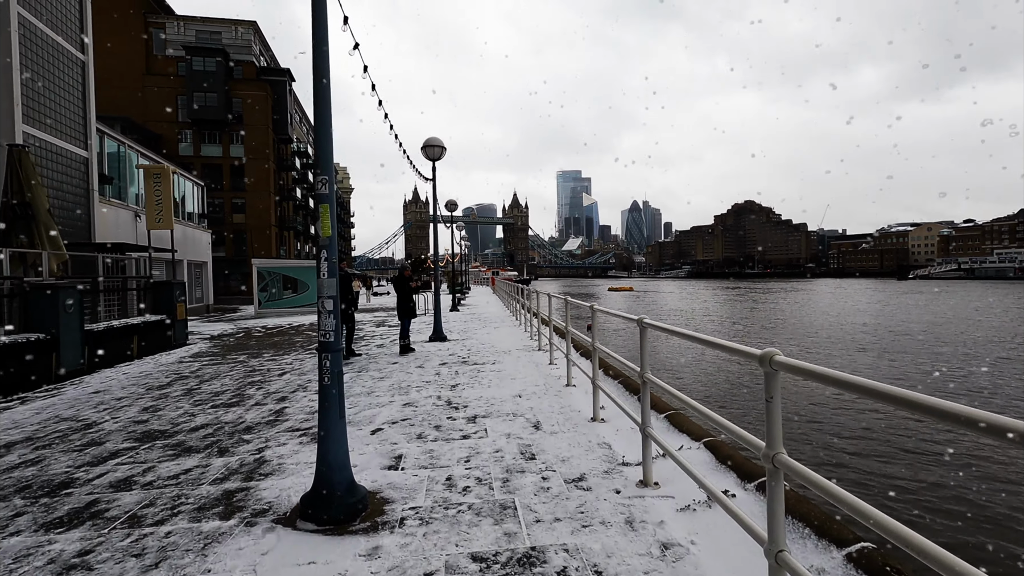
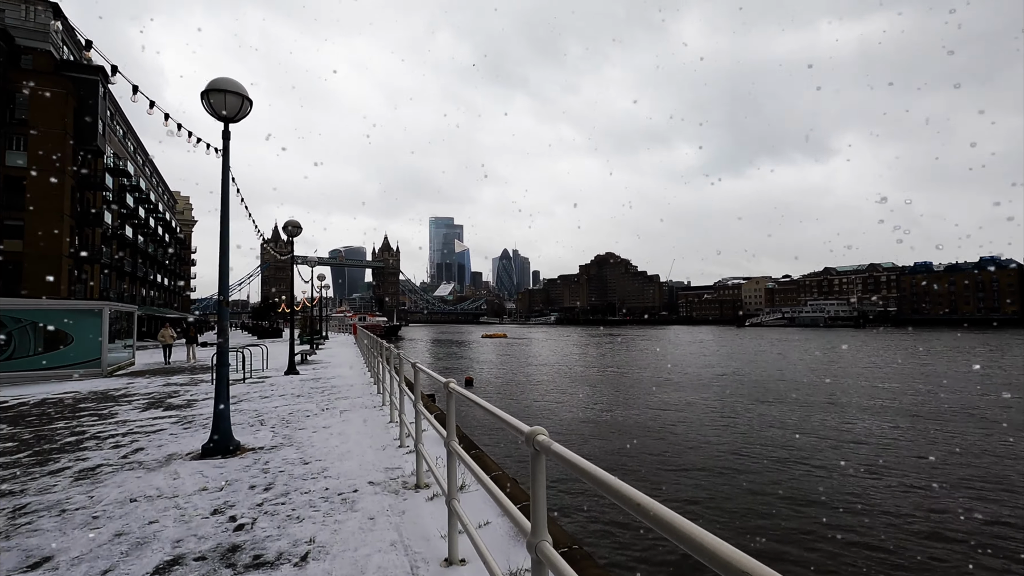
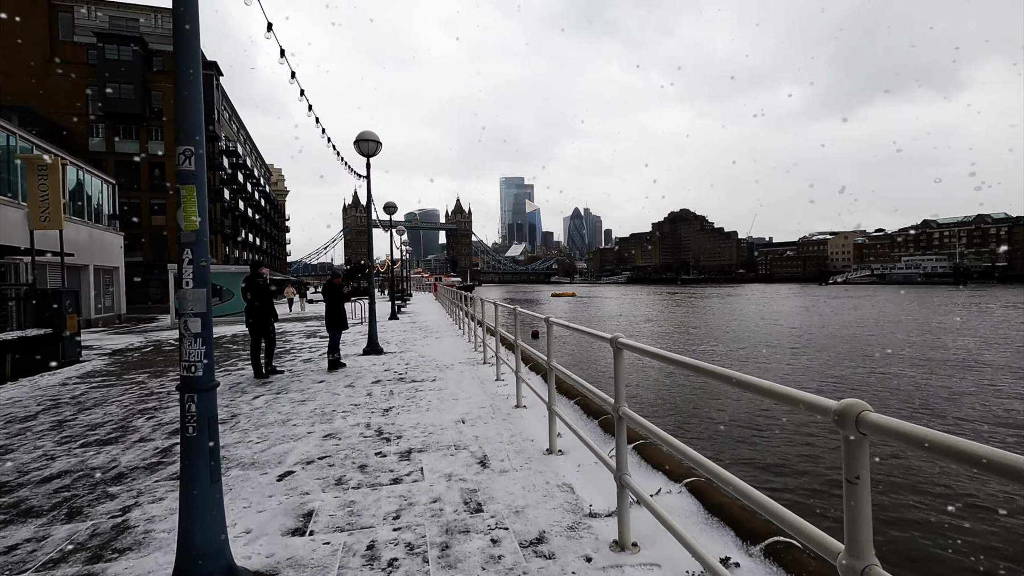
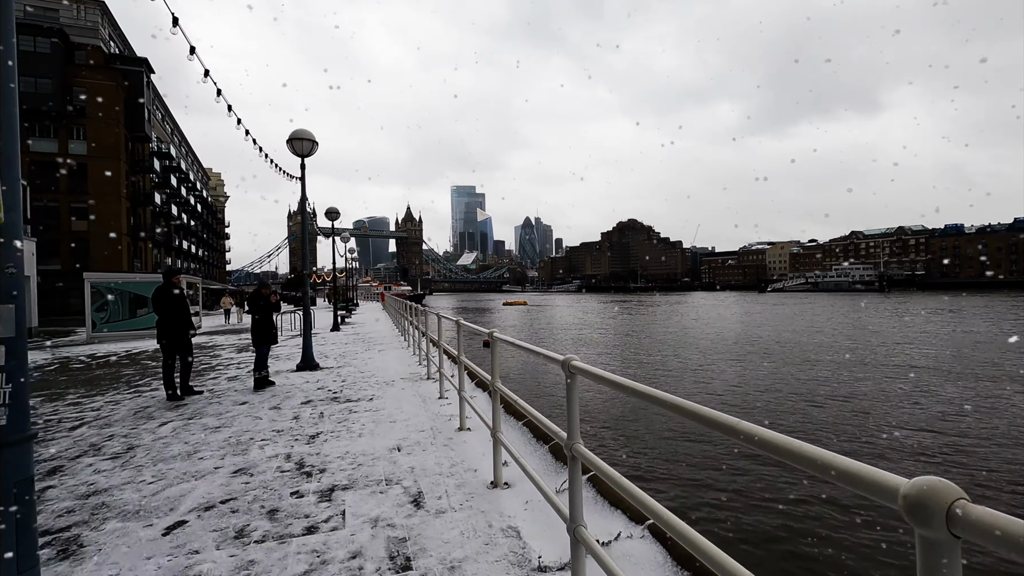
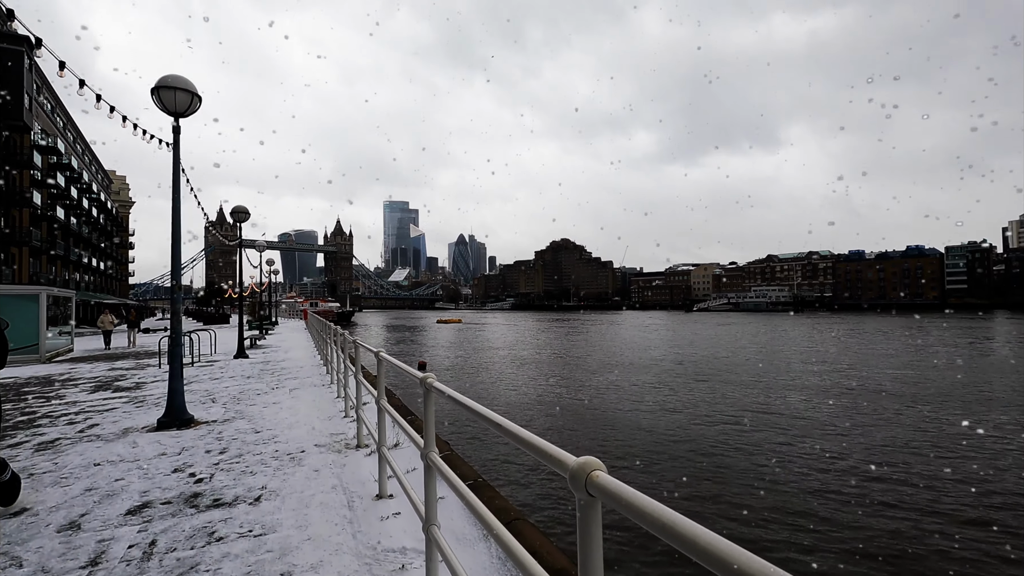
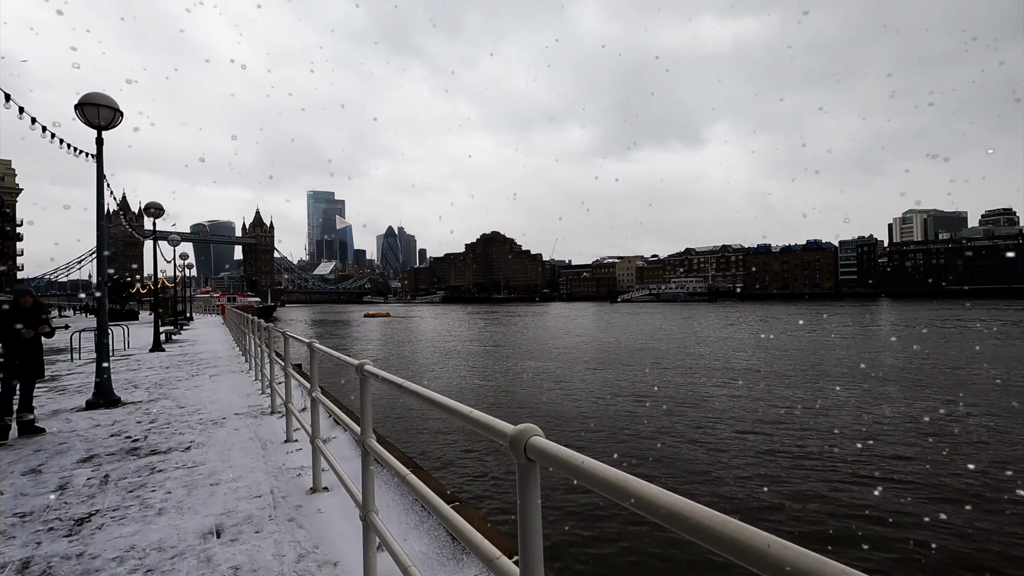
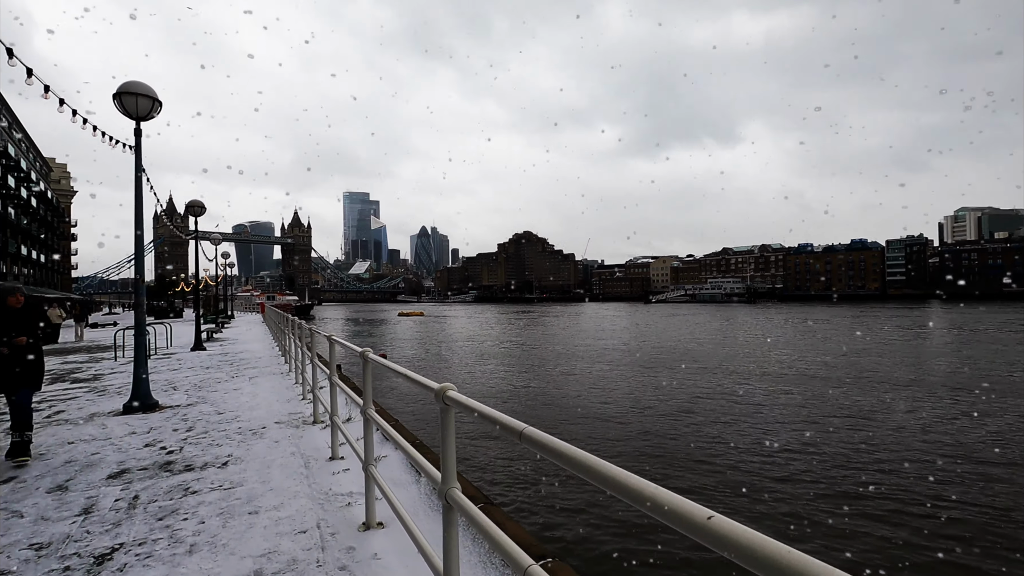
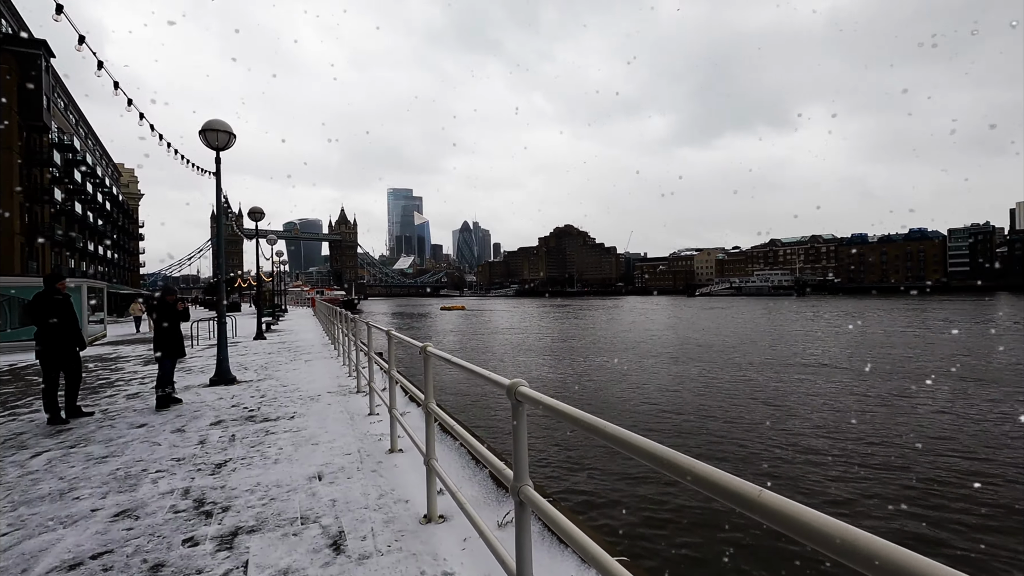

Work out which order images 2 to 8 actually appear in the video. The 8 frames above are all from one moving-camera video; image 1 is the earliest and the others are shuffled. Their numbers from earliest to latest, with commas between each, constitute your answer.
3, 4, 8, 6, 7, 5, 2
